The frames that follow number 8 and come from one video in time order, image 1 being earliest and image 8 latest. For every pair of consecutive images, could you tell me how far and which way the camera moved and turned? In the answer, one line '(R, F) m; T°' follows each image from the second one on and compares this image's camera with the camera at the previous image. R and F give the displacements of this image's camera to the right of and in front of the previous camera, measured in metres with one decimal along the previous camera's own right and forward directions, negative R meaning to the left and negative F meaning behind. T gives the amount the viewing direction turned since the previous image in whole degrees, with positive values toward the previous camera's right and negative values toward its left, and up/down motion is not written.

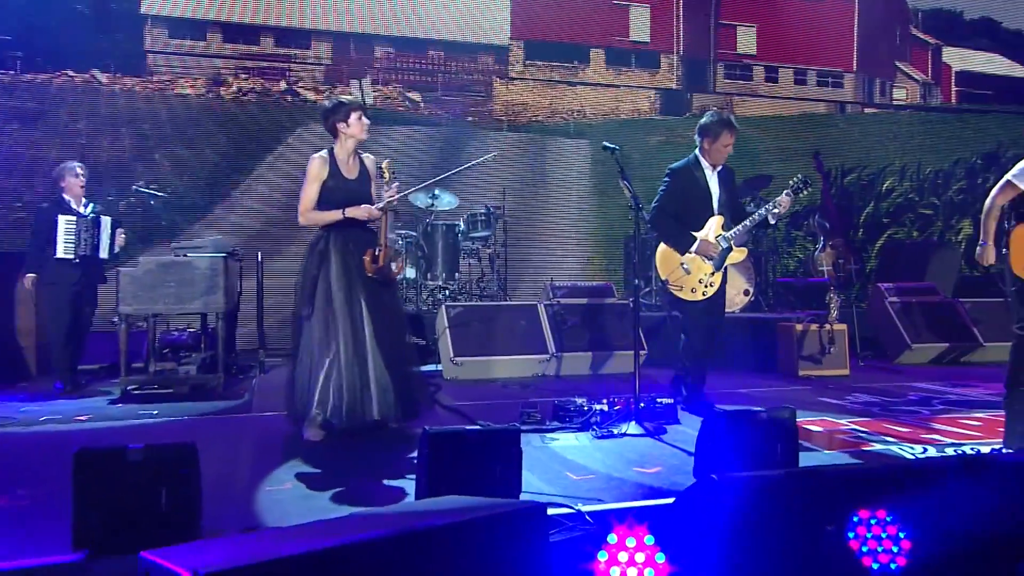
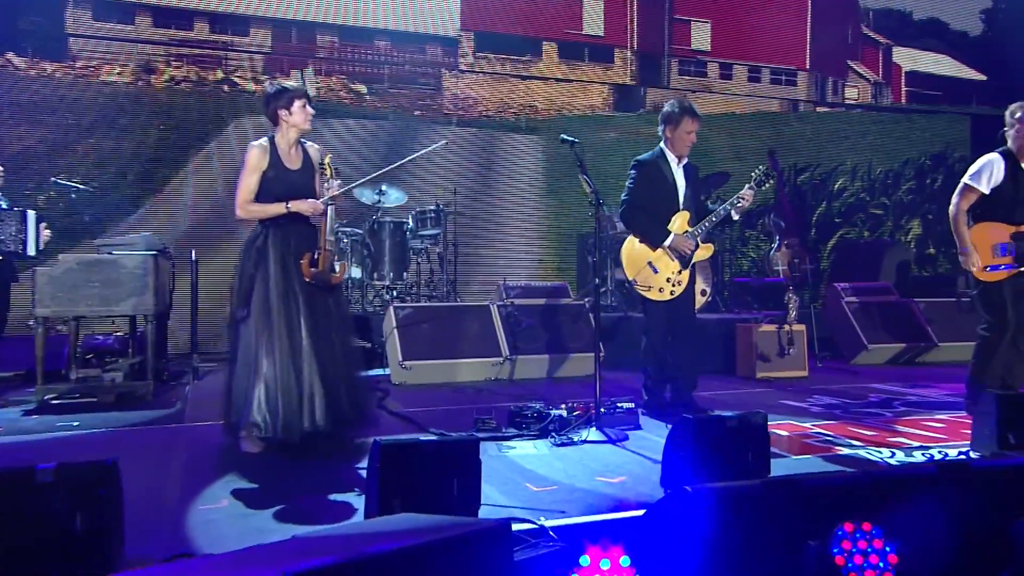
(-0.1, +0.3) m; +4°
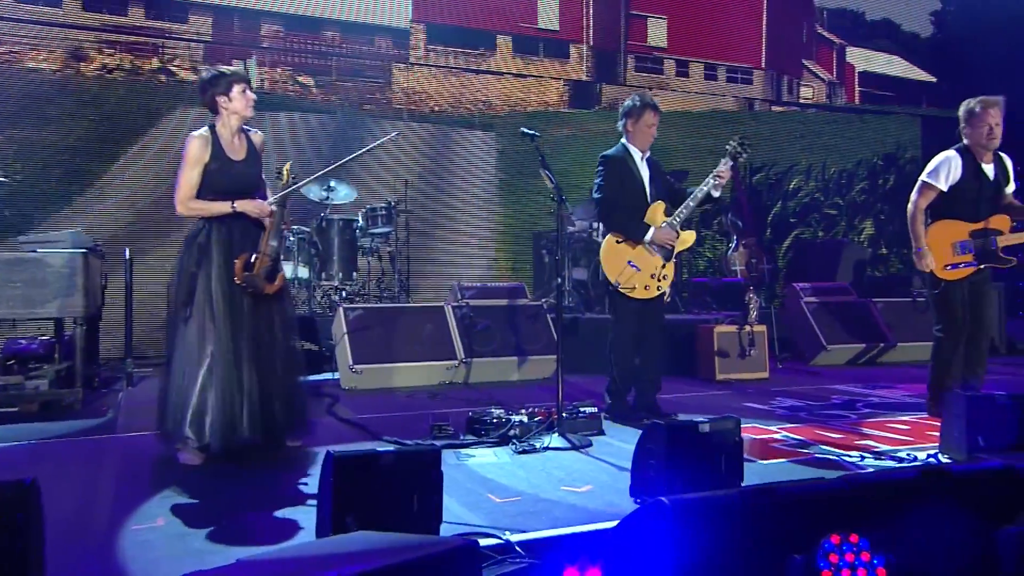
(-0.1, +0.3) m; +3°
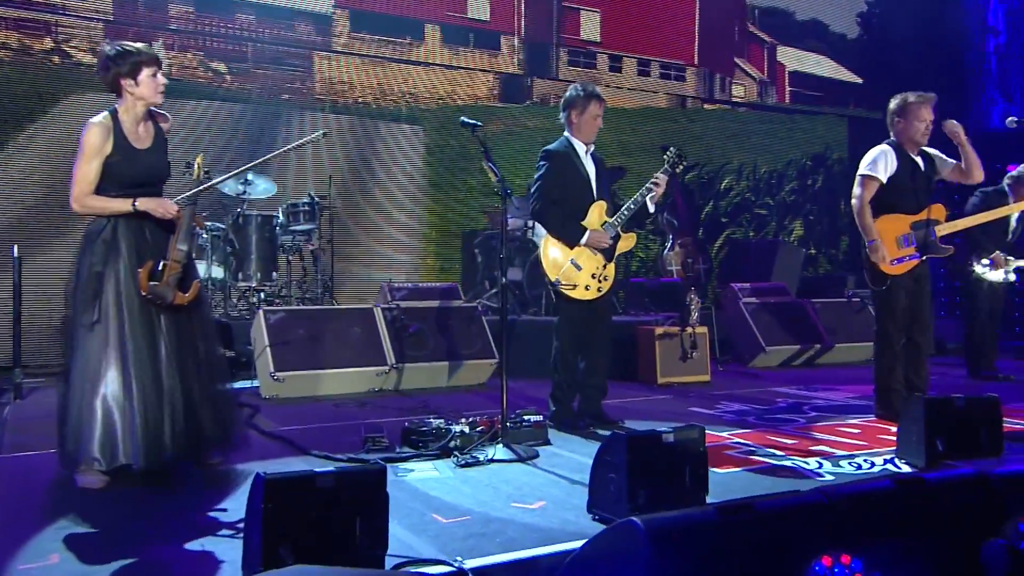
(-0.2, +0.4) m; +5°
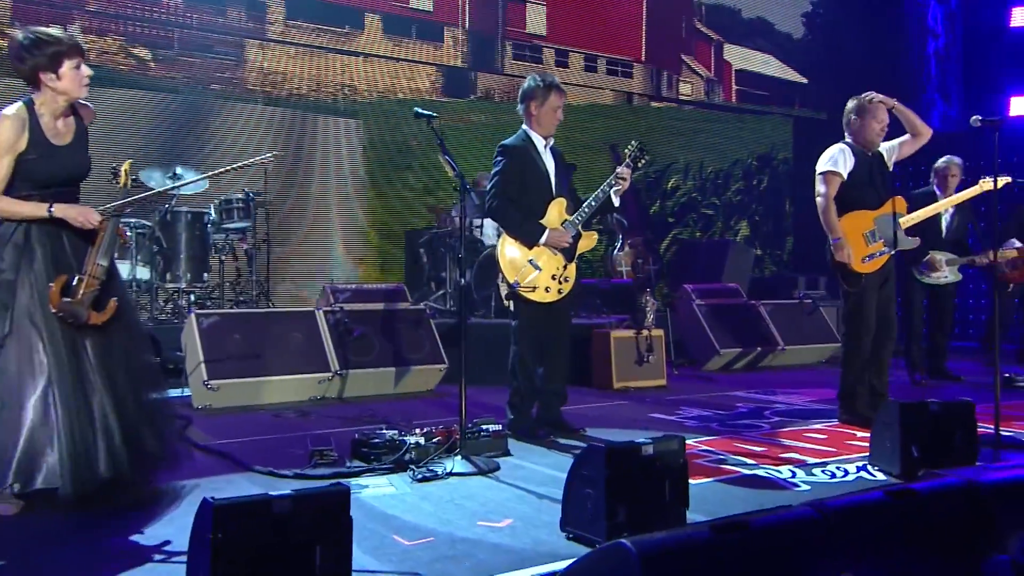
(-0.2, +0.3) m; +5°
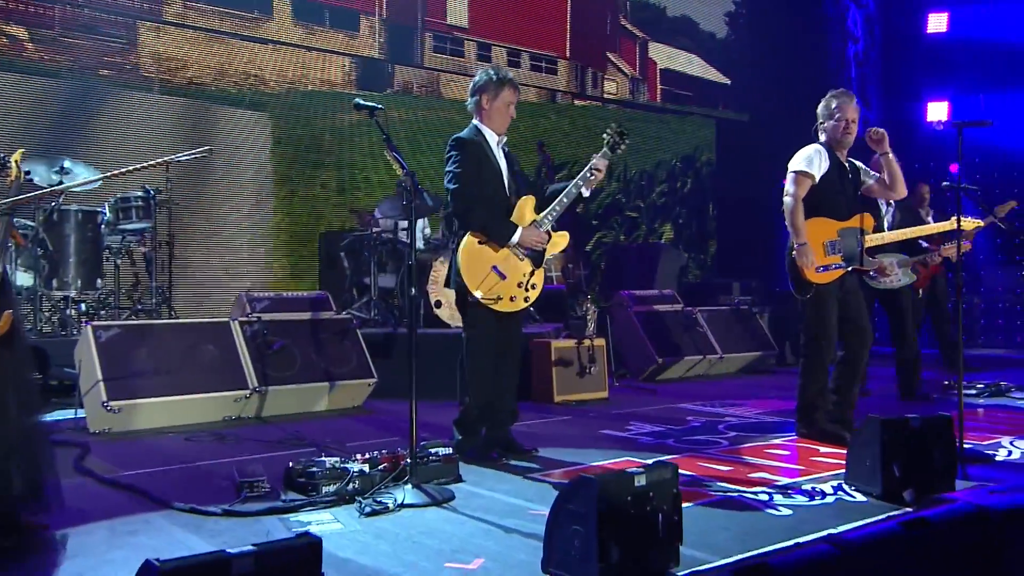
(-0.3, +0.4) m; +7°
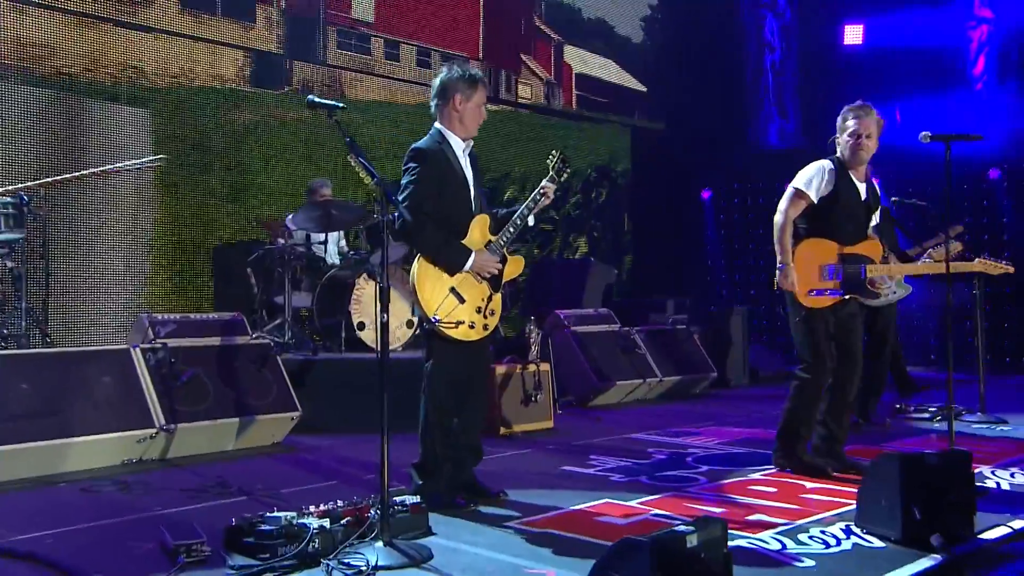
(-0.6, +0.5) m; +10°
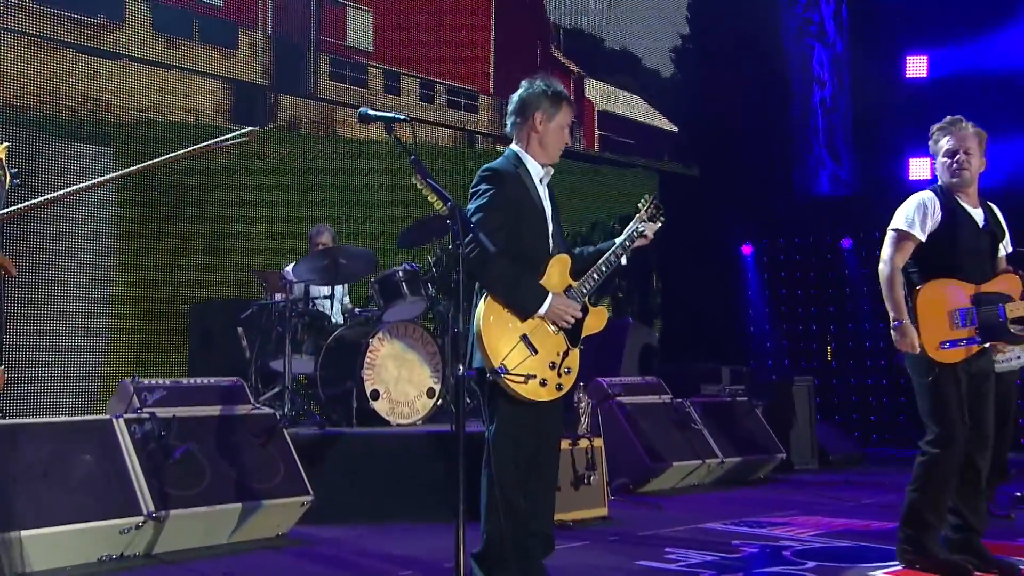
(-0.5, +0.8) m; +3°
